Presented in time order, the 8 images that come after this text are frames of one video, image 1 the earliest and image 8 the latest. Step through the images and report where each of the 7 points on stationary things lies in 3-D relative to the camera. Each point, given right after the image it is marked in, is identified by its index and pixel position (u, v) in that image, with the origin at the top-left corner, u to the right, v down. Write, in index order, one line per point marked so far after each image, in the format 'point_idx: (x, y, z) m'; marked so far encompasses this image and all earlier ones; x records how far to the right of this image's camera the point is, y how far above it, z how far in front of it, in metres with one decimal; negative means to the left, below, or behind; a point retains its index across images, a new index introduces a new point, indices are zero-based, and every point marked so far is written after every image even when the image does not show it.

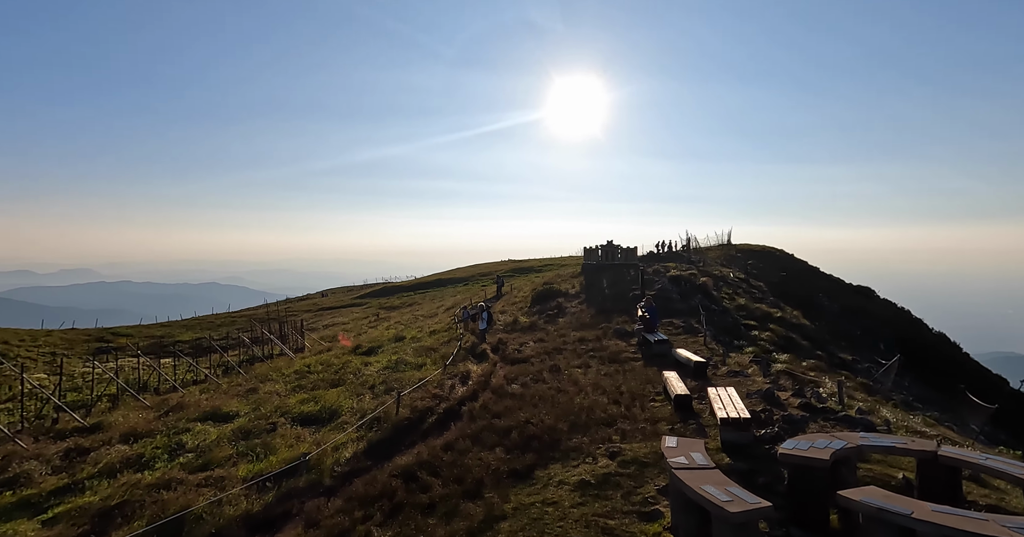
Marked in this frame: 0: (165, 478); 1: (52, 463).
0: (-9.7, -5.8, +16.8) m
1: (-13.8, -5.8, +18.3) m
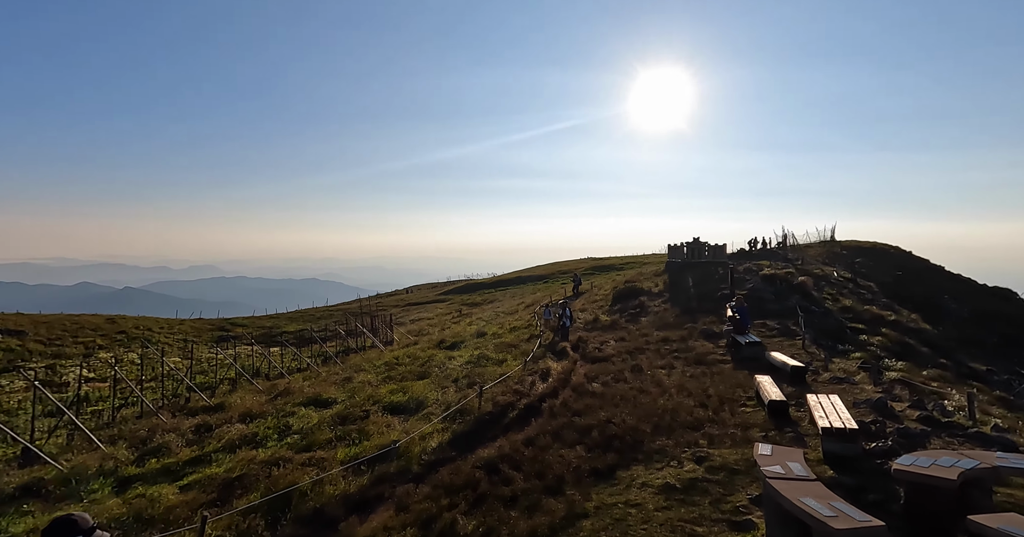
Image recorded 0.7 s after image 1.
0: (-7.3, -5.6, +18.0) m
1: (-11.2, -5.6, +20.0) m
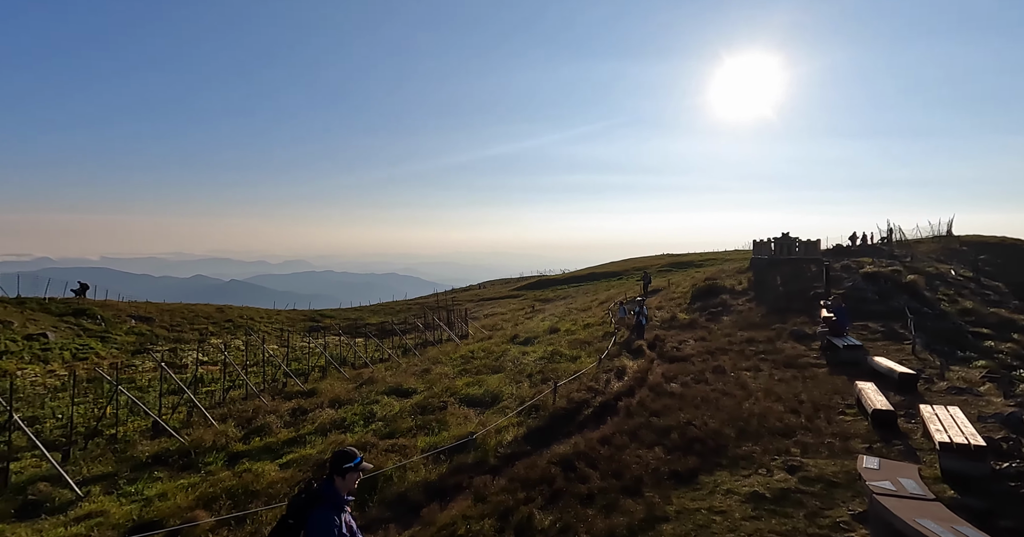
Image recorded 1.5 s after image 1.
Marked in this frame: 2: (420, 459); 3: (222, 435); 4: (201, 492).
0: (-4.8, -5.4, +18.5) m
1: (-8.5, -5.3, +21.1) m
2: (-2.8, -5.4, +16.9) m
3: (-9.7, -5.4, +19.4) m
4: (-8.2, -5.8, +15.9) m
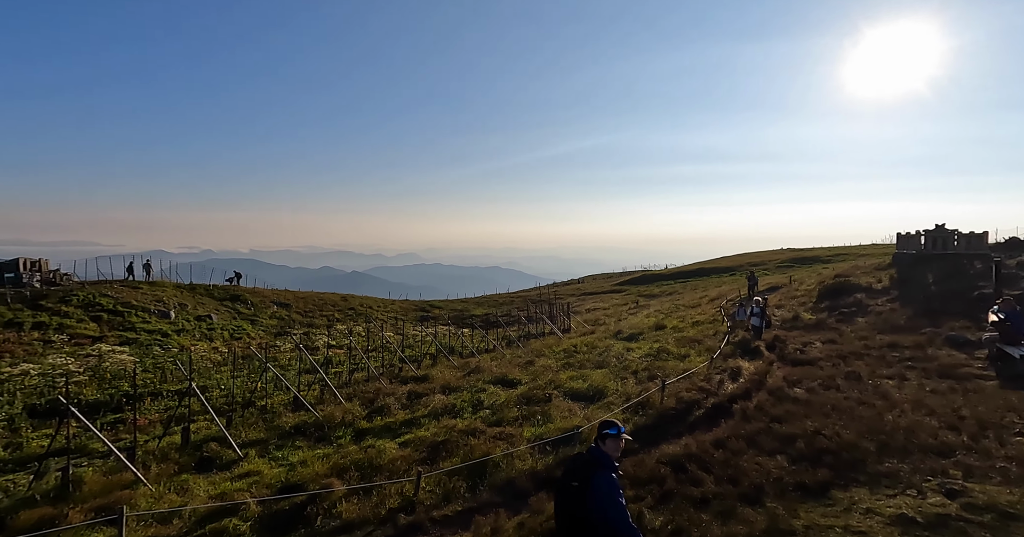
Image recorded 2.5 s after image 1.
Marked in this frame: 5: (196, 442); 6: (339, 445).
0: (-1.3, -5.1, +18.8) m
1: (-4.4, -5.0, +21.9) m
2: (+0.4, -5.2, +16.7) m
3: (-5.9, -5.0, +20.5) m
4: (-5.1, -5.5, +16.8) m
5: (-9.7, -5.3, +18.2) m
6: (-5.4, -5.4, +18.1) m
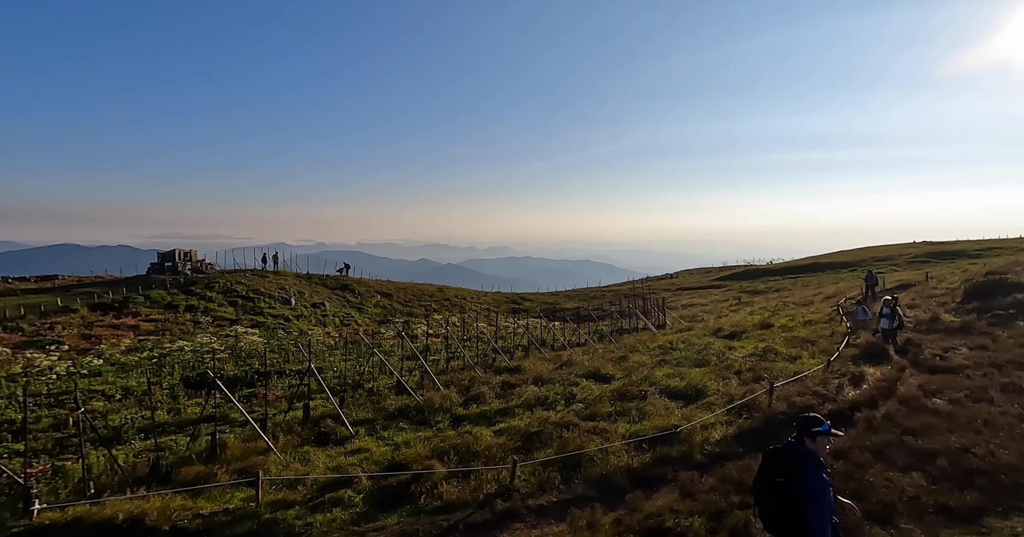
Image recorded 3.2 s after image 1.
0: (+1.9, -4.8, +18.3) m
1: (-0.6, -4.6, +21.9) m
2: (+3.3, -4.9, +16.0) m
3: (-2.4, -4.6, +20.8) m
4: (-2.2, -5.2, +17.0) m
5: (-6.5, -4.9, +19.1) m
6: (-2.3, -5.1, +18.3) m
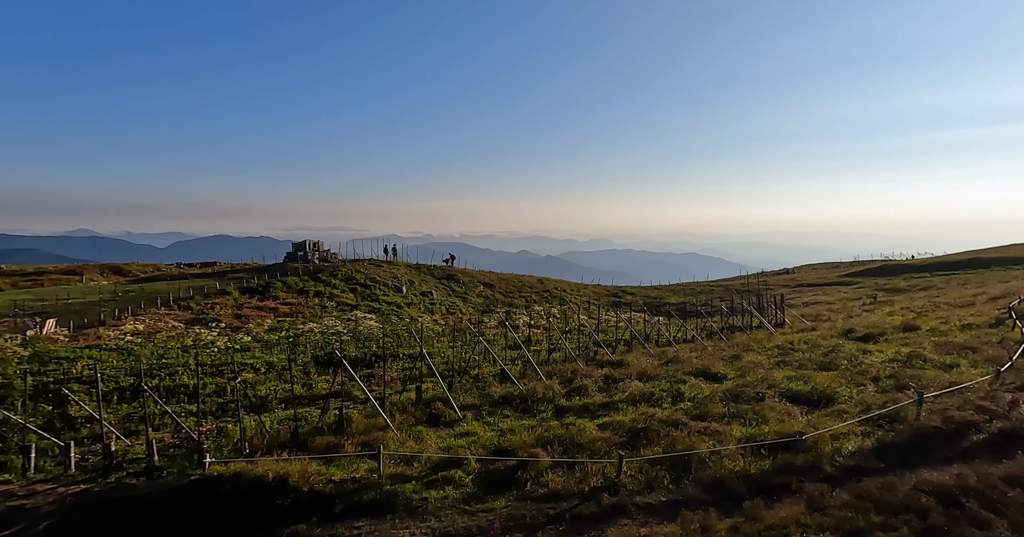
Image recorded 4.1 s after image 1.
0: (+5.1, -4.6, +18.0) m
1: (+3.3, -4.3, +22.0) m
2: (+6.0, -4.8, +15.5) m
3: (+1.4, -4.4, +21.2) m
4: (+0.8, -4.9, +17.5) m
5: (-3.0, -4.5, +20.4) m
6: (+1.0, -4.8, +18.8) m
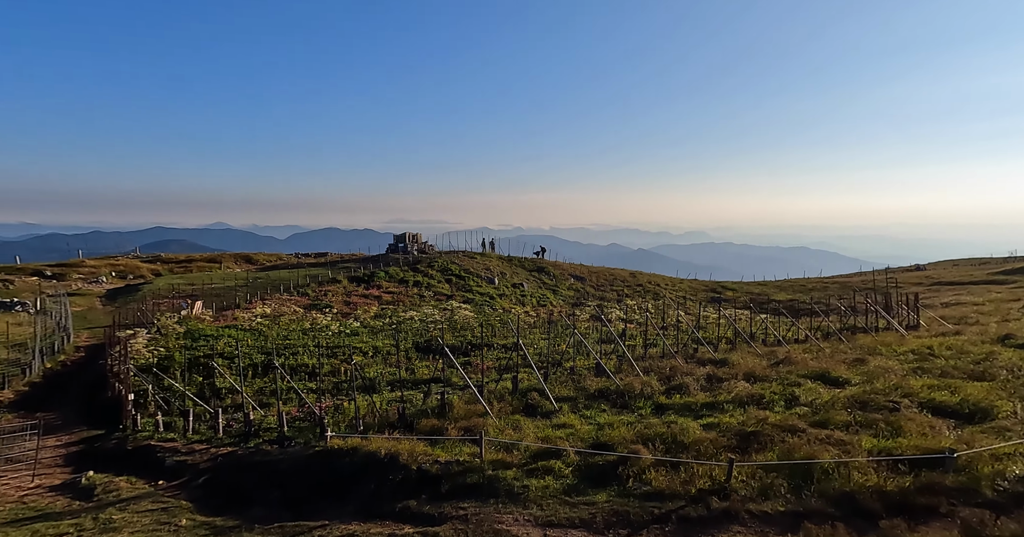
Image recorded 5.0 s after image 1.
0: (+7.8, -4.4, +16.8) m
1: (+6.8, -4.1, +21.1) m
2: (+8.2, -4.7, +14.2) m
3: (+4.8, -4.1, +20.7) m
4: (+3.5, -4.7, +17.2) m
5: (+0.4, -4.3, +20.8) m
6: (+3.9, -4.6, +18.5) m
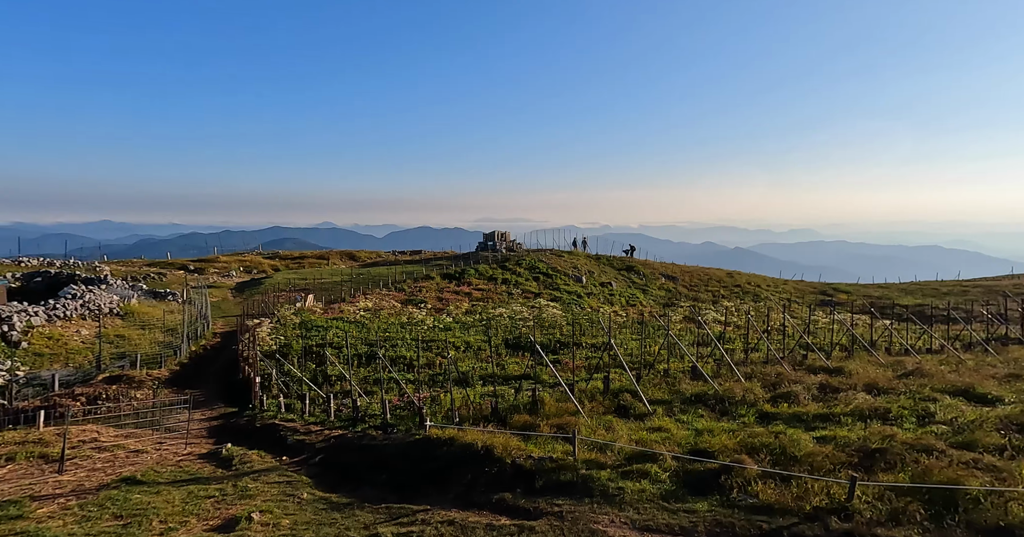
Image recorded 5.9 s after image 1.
0: (+10.1, -4.5, +15.0) m
1: (+10.0, -4.1, +19.4) m
2: (+9.9, -4.7, +12.3) m
3: (+7.9, -4.1, +19.4) m
4: (+5.9, -4.7, +16.2) m
5: (+3.6, -4.2, +20.3) m
6: (+6.6, -4.6, +17.4) m
